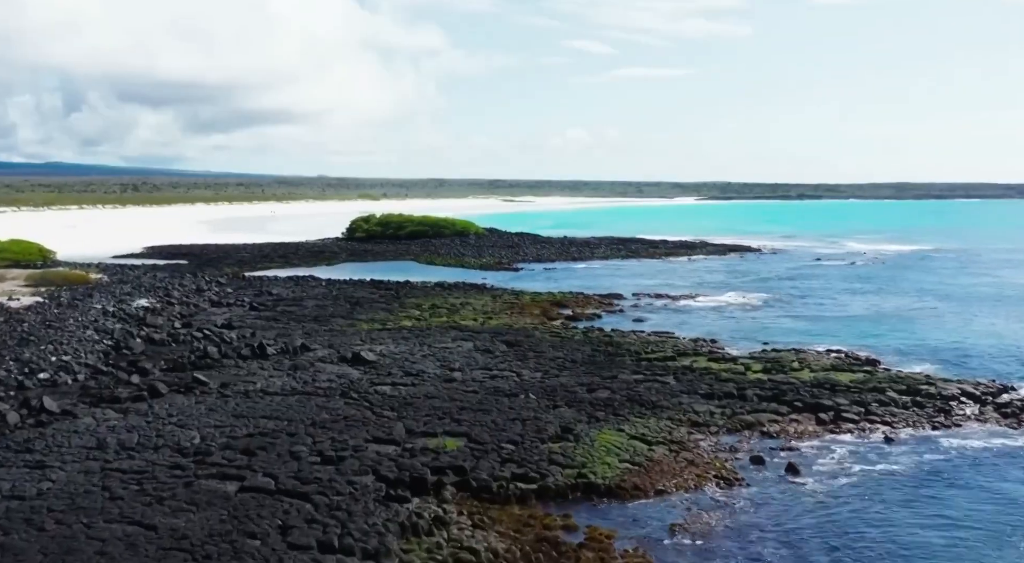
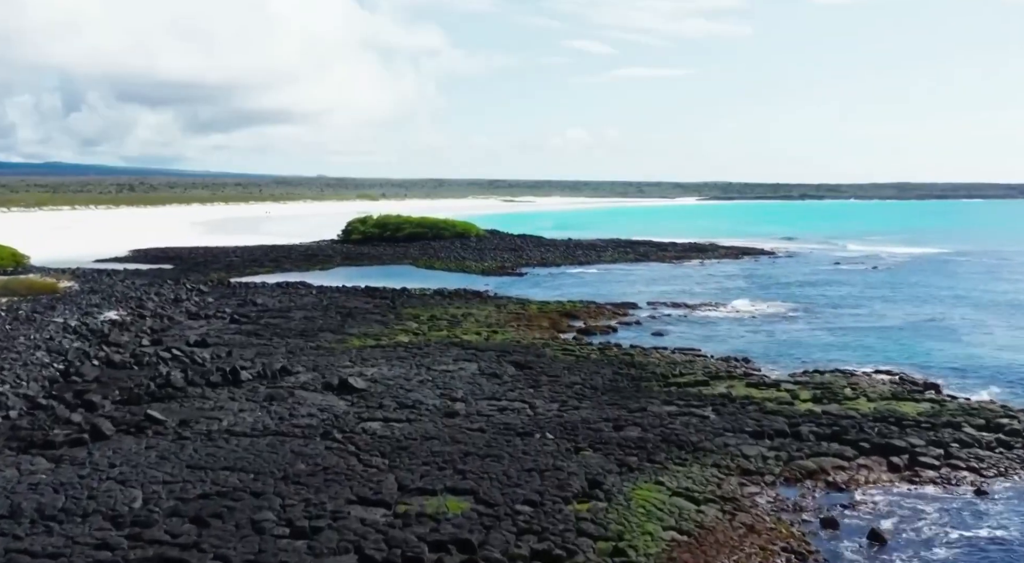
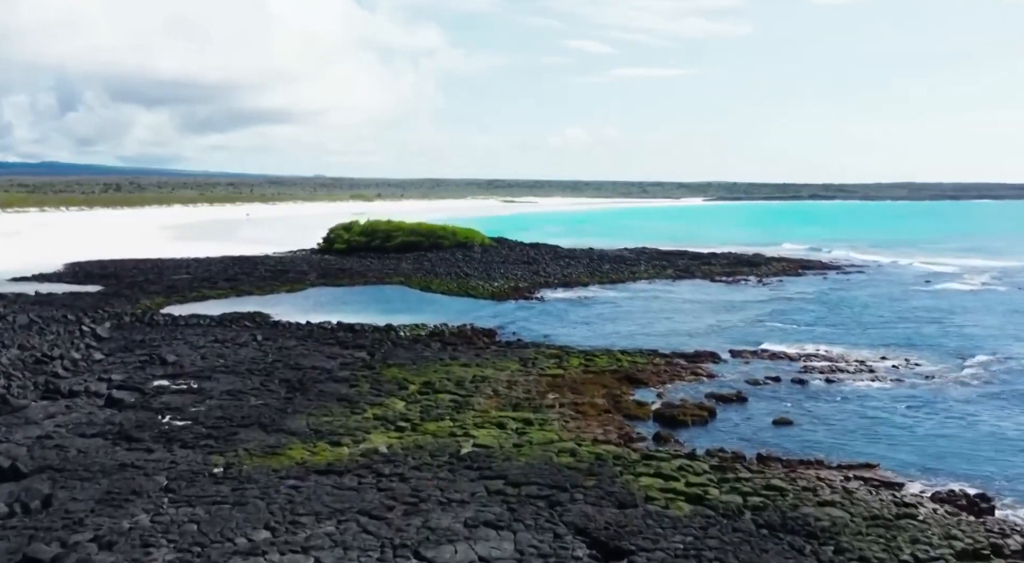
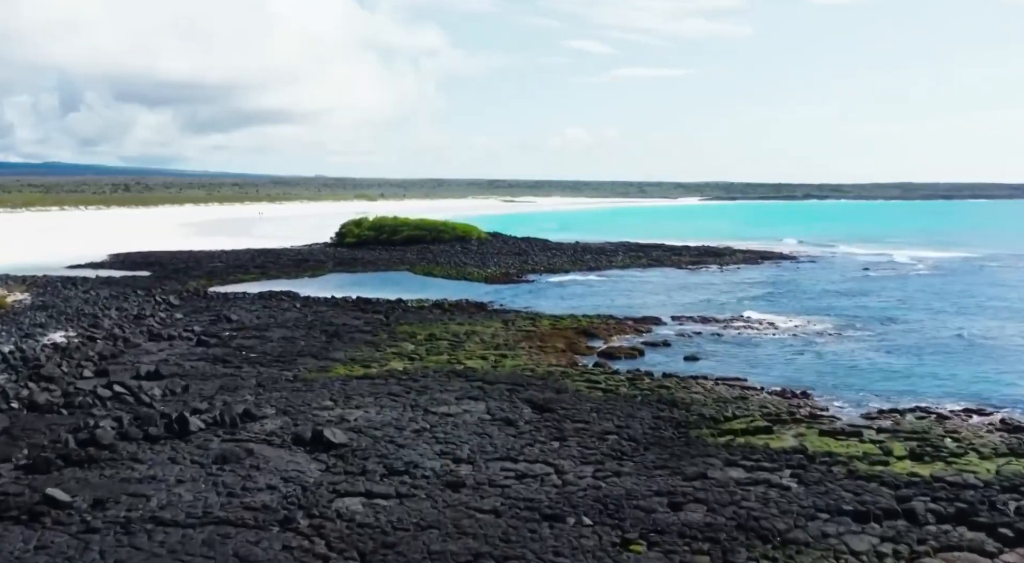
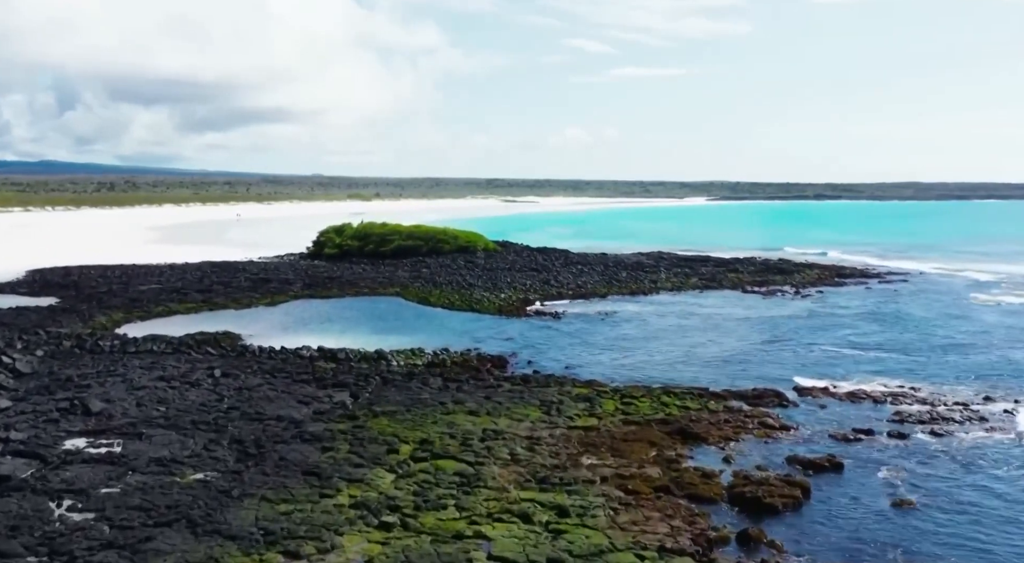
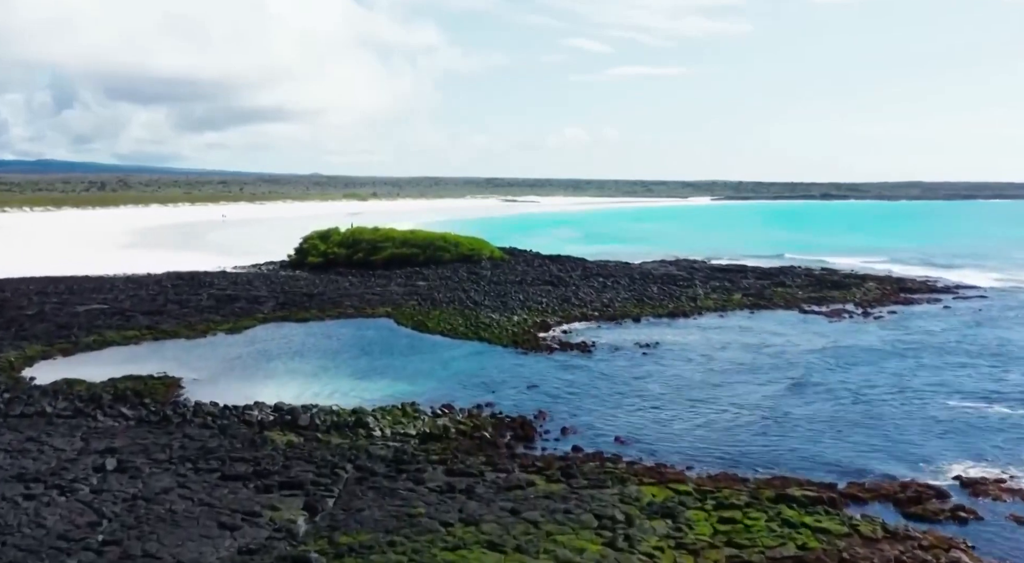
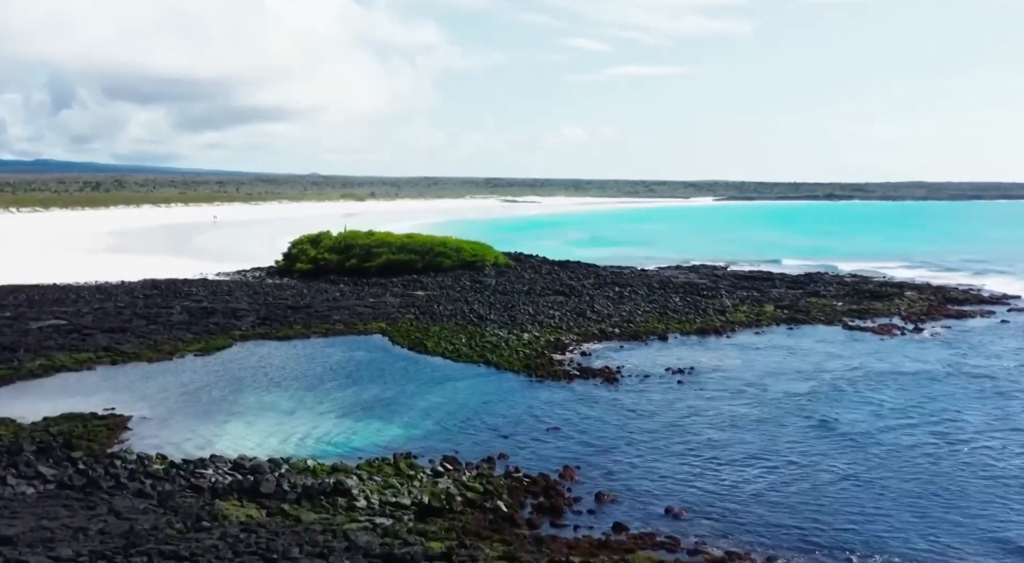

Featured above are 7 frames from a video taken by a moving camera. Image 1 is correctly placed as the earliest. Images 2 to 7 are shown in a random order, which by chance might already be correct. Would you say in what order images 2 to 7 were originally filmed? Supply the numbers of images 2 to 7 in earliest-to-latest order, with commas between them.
2, 4, 3, 5, 6, 7
